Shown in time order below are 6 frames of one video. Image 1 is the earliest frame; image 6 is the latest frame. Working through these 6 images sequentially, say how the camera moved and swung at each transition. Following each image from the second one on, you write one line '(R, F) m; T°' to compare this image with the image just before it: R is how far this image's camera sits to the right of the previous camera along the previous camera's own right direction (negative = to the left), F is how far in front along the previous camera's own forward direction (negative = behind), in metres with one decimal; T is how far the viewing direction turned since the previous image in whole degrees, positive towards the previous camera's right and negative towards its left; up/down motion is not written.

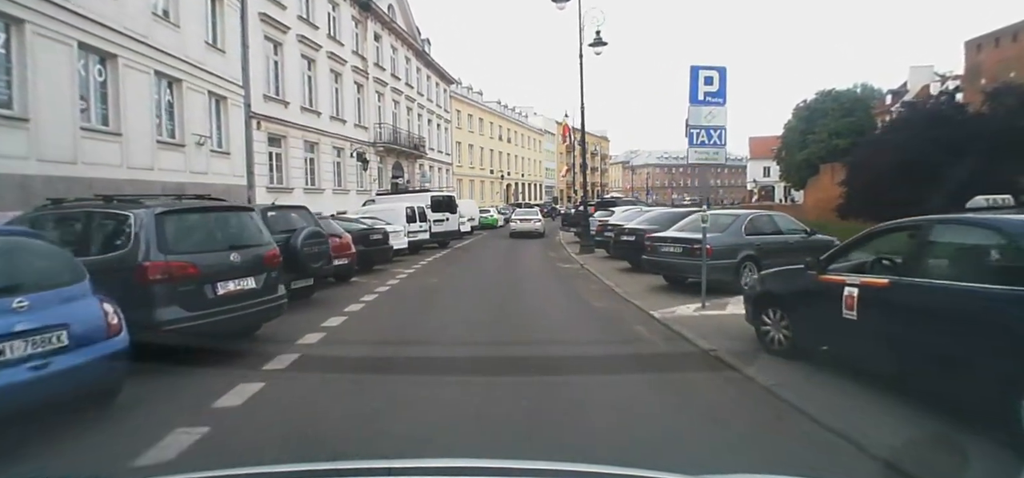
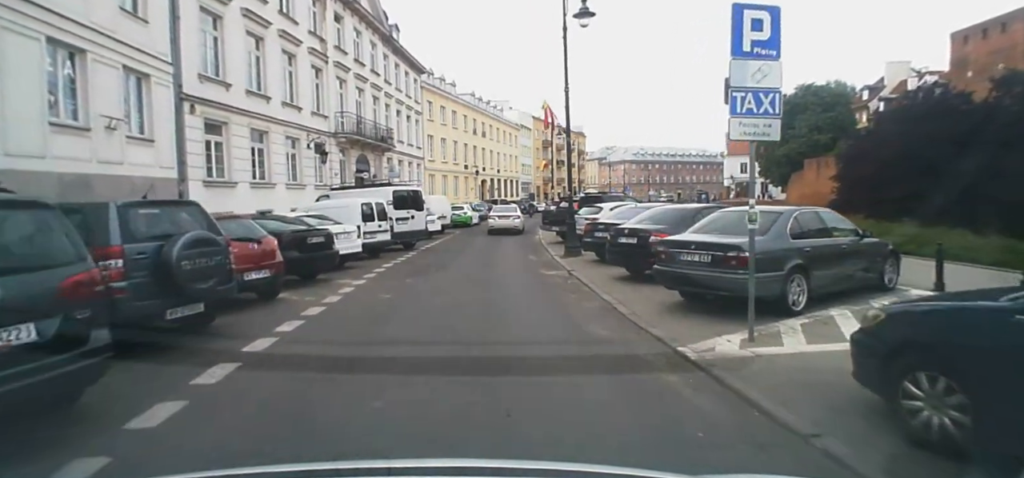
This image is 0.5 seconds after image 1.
(0.0, +1.1) m; +3°
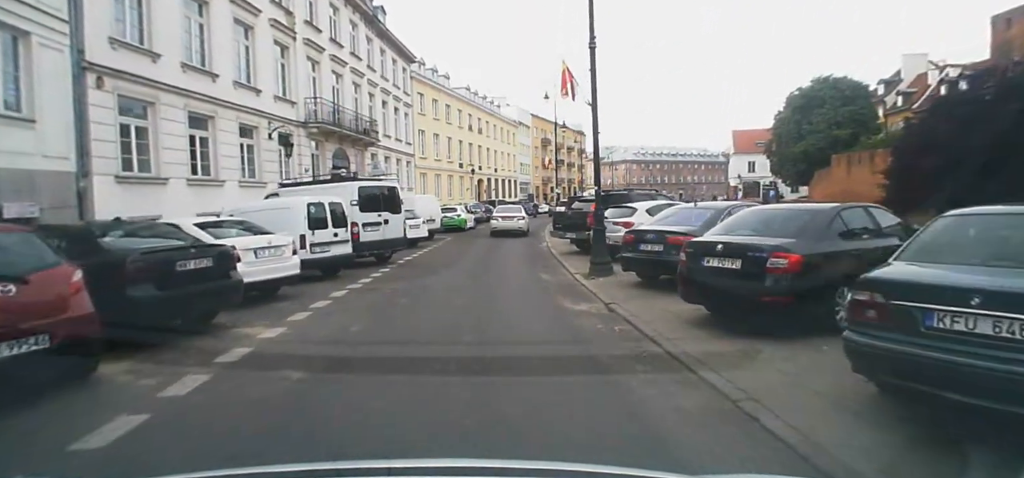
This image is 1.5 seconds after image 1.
(-0.1, +1.9) m; 0°
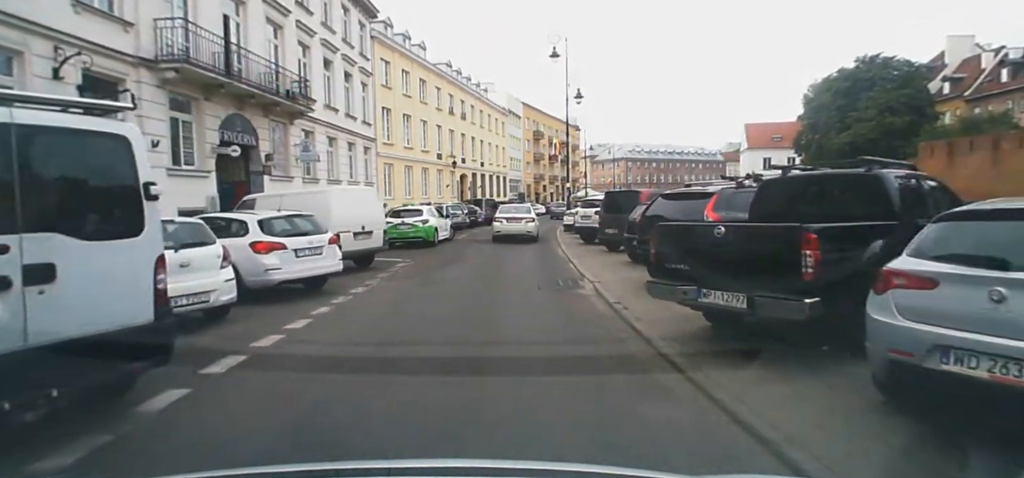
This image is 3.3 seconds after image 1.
(-0.2, +4.6) m; +2°
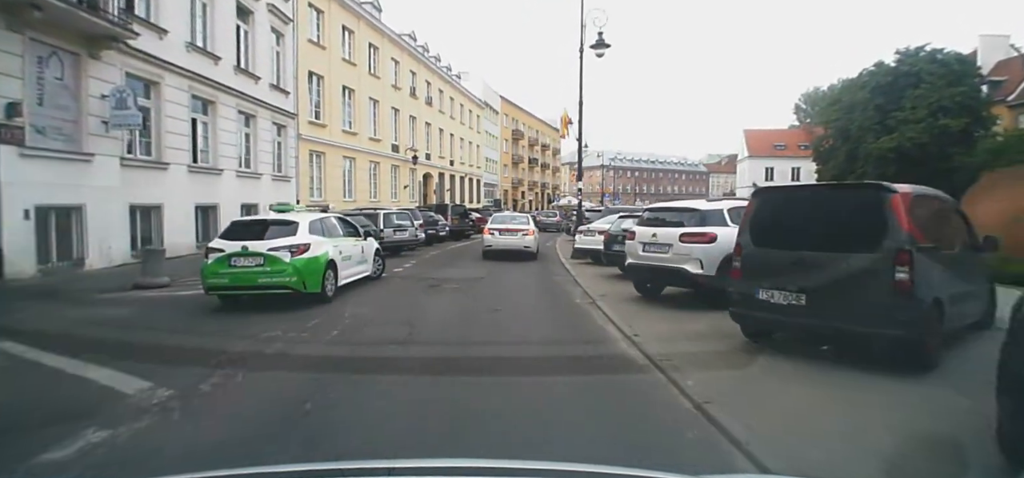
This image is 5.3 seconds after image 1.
(-0.1, +4.1) m; +3°
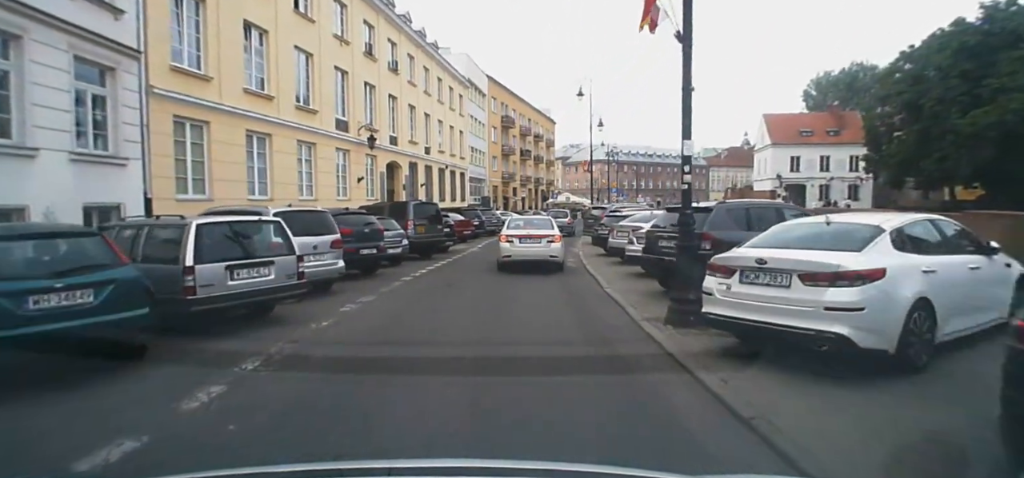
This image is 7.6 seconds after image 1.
(-0.1, +3.8) m; +1°
